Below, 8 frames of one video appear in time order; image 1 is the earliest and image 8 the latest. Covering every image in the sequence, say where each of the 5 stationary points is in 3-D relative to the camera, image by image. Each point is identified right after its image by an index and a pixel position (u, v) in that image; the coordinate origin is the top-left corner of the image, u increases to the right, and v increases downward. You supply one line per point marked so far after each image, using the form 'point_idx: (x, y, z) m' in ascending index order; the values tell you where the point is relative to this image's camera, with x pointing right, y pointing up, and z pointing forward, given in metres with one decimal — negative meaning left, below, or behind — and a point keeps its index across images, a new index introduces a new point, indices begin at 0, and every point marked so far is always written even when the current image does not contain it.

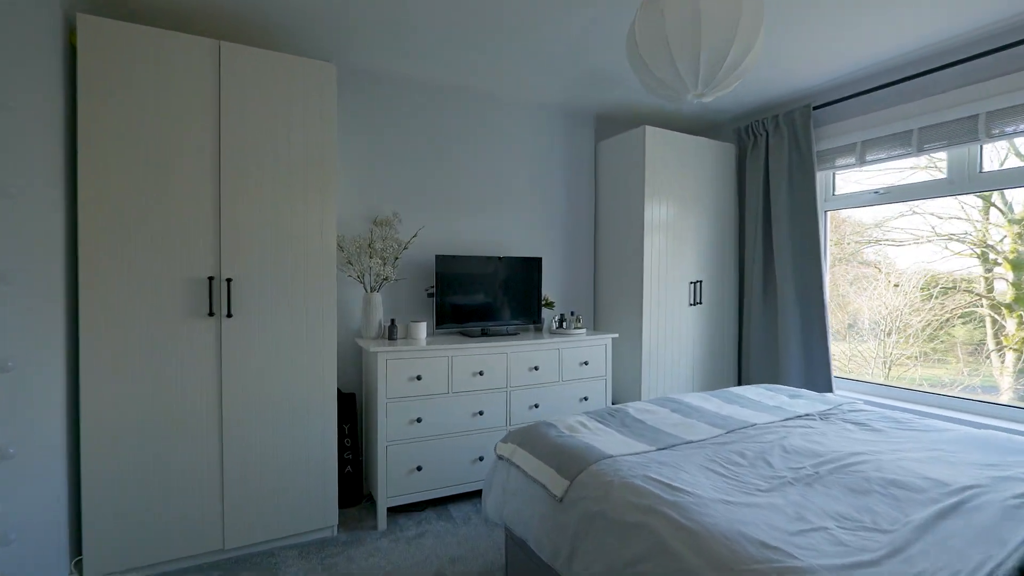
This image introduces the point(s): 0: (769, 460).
0: (+0.9, -0.6, +1.6) m
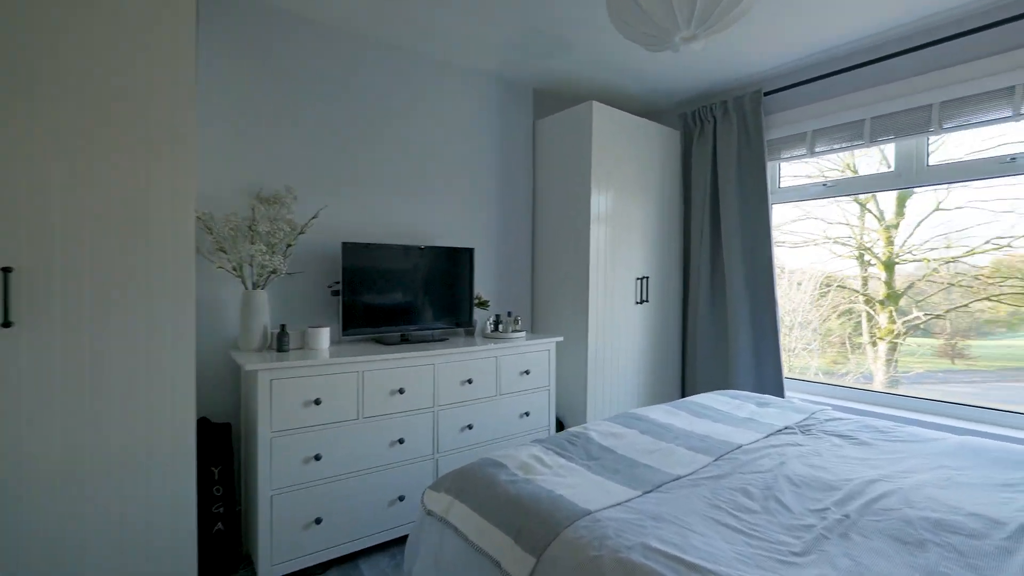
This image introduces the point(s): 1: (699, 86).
0: (+0.7, -0.6, +1.3) m
1: (+1.2, +1.3, +3.1) m
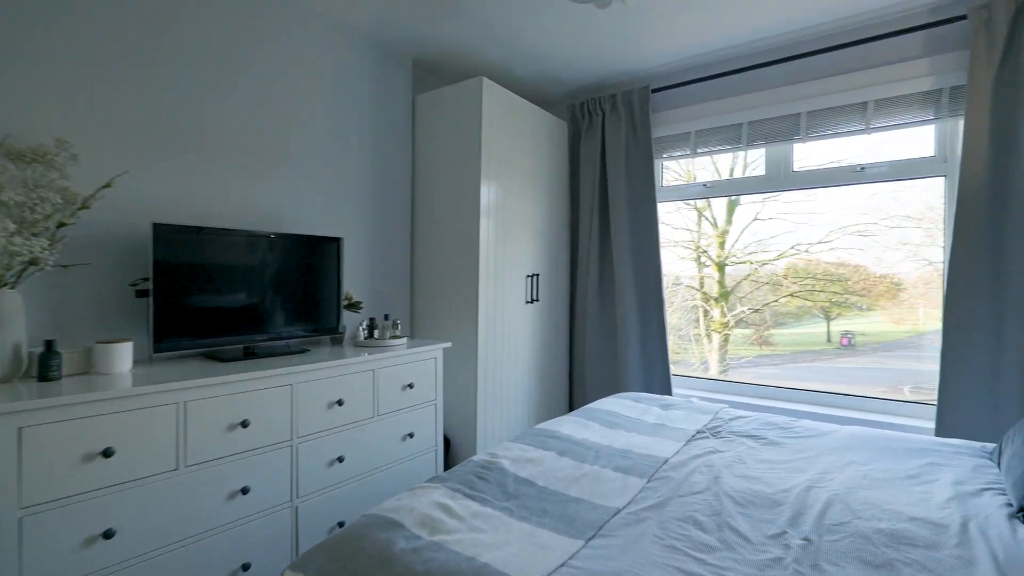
0: (+0.5, -0.6, +1.1) m
1: (+0.5, +1.3, +3.0) m
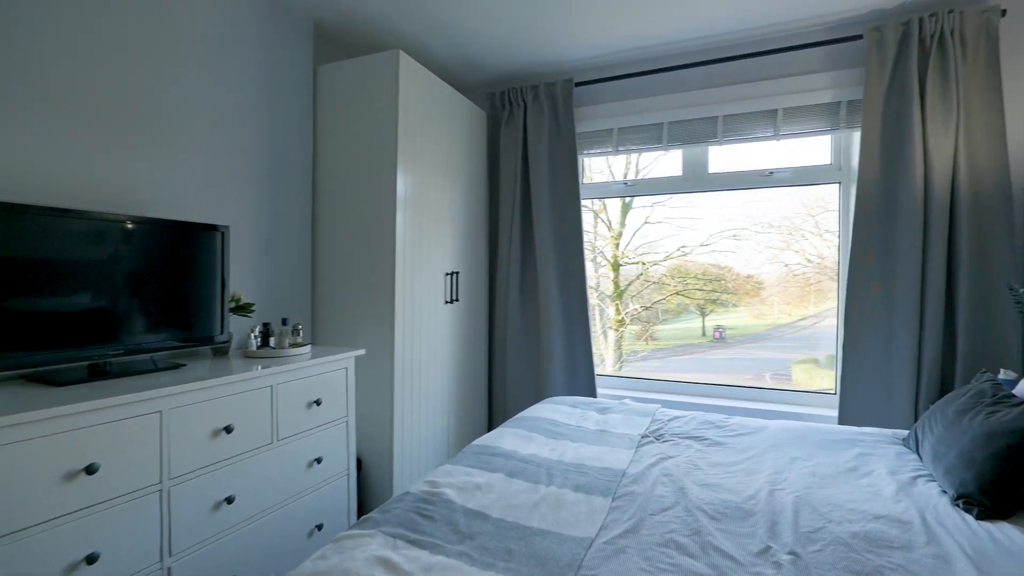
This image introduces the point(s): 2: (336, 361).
0: (+0.4, -0.5, +1.0) m
1: (0.0, +1.3, +2.9) m
2: (-0.7, -0.3, +1.9) m
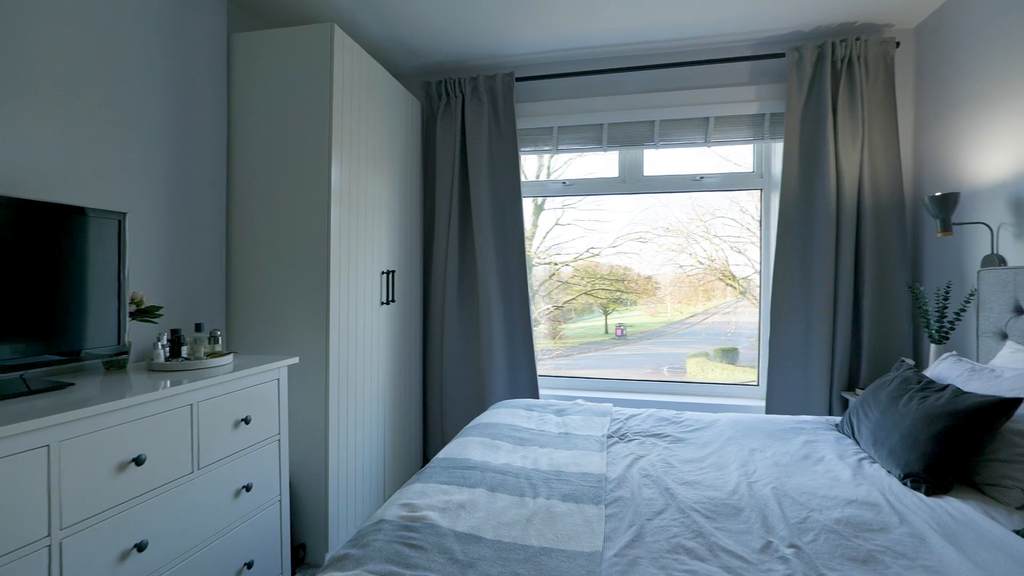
0: (+0.4, -0.5, +1.0) m
1: (-0.4, +1.3, +2.7) m
2: (-0.8, -0.3, +1.7) m
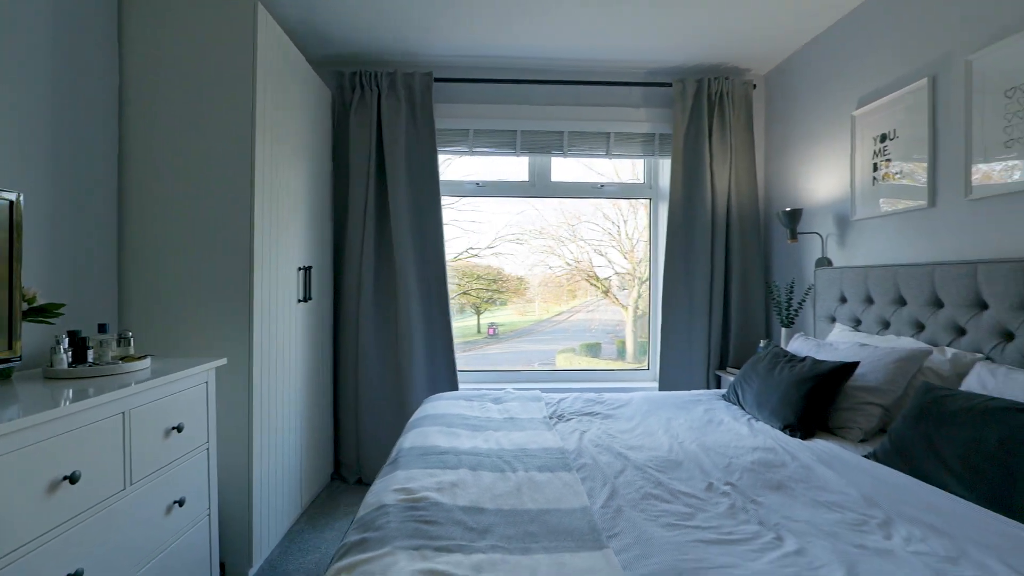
0: (+0.4, -0.5, +1.2) m
1: (-0.8, +1.3, +2.7) m
2: (-1.0, -0.3, +1.5) m
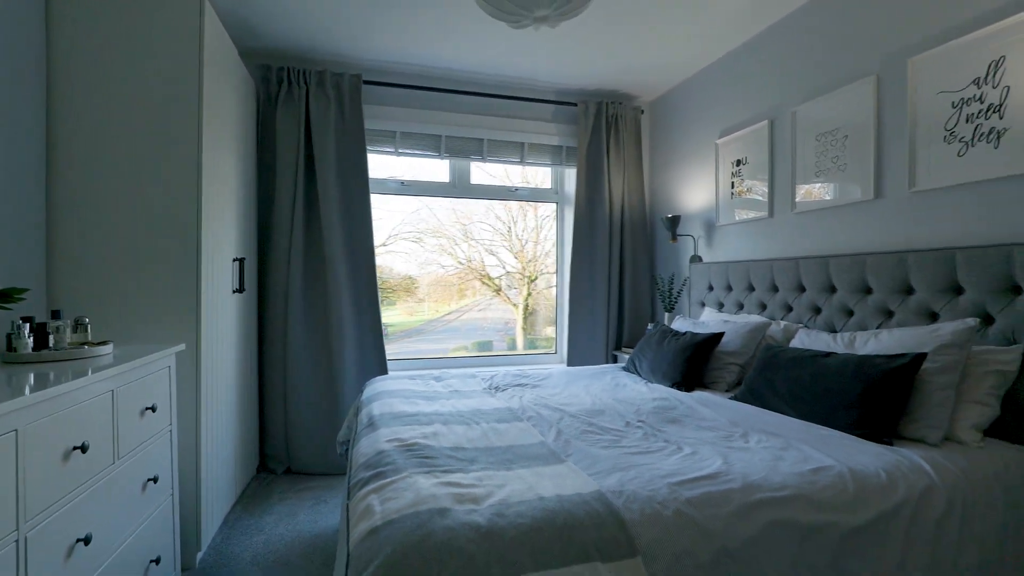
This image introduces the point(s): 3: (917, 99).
0: (+0.3, -0.5, +1.6) m
1: (-1.2, +1.4, +2.8) m
2: (-1.1, -0.2, +1.6) m
3: (+1.6, +0.7, +1.9) m
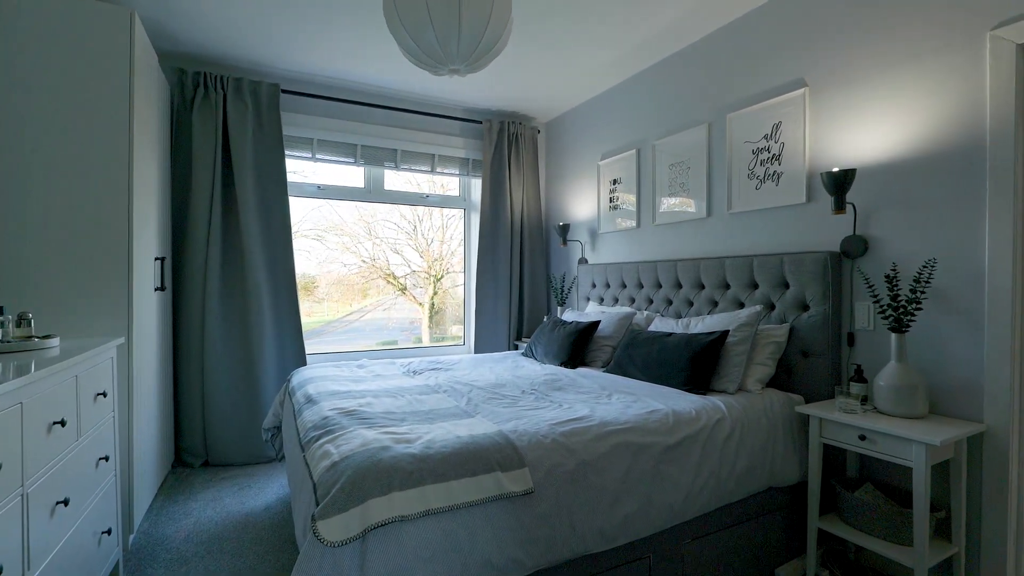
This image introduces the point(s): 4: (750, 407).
0: (0.0, -0.4, +2.0) m
1: (-1.8, +1.4, +2.9) m
2: (-1.4, -0.2, +1.7) m
3: (+1.1, +0.7, +2.5) m
4: (+0.9, -0.5, +1.9) m
